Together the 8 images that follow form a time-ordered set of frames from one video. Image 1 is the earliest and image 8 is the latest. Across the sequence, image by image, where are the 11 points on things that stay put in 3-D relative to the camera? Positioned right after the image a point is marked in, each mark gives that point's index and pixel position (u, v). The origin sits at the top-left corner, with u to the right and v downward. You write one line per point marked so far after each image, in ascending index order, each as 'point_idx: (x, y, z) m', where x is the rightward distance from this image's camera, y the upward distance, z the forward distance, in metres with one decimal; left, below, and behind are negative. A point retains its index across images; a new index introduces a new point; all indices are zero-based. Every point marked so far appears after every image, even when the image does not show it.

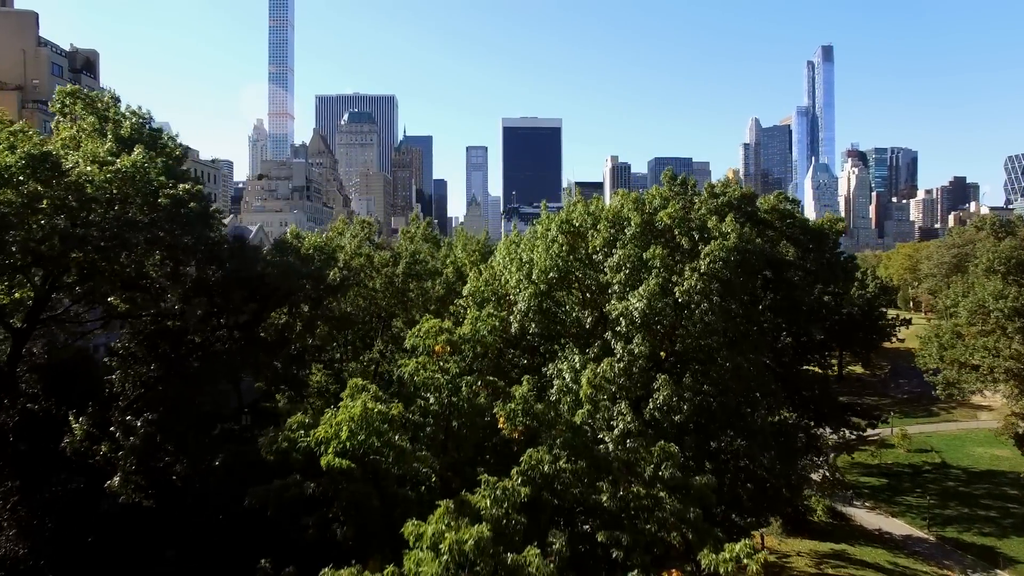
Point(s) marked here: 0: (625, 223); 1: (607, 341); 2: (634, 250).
0: (+2.8, +1.6, +16.3) m
1: (+2.2, -1.2, +14.9) m
2: (+2.8, +0.9, +15.3) m
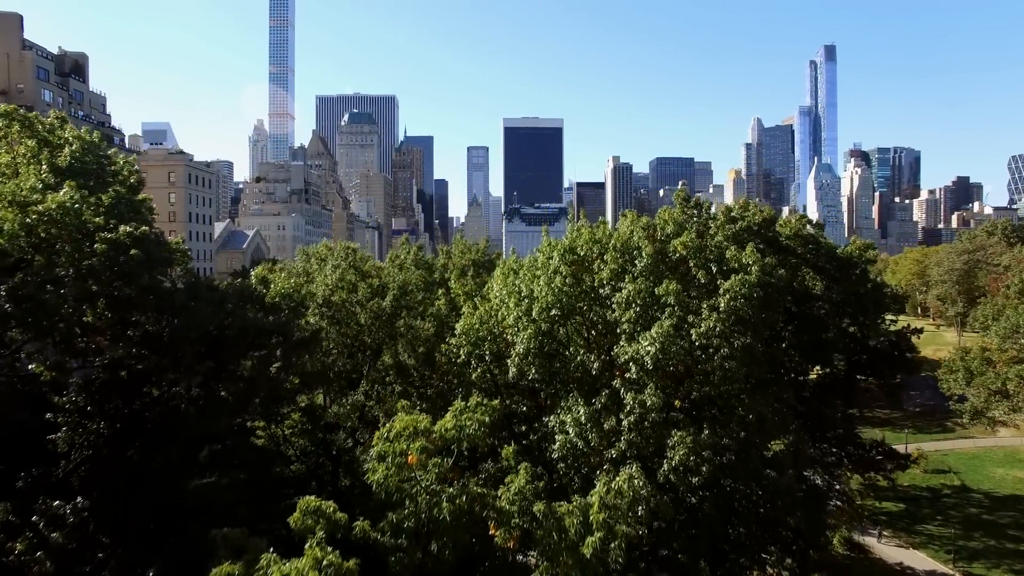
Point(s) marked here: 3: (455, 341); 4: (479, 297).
0: (+2.8, +0.8, +14.8) m
1: (+2.1, -2.1, +13.3) m
2: (+2.8, +0.1, +13.8) m
3: (-1.3, -1.2, +14.8) m
4: (-0.9, -0.2, +16.7) m
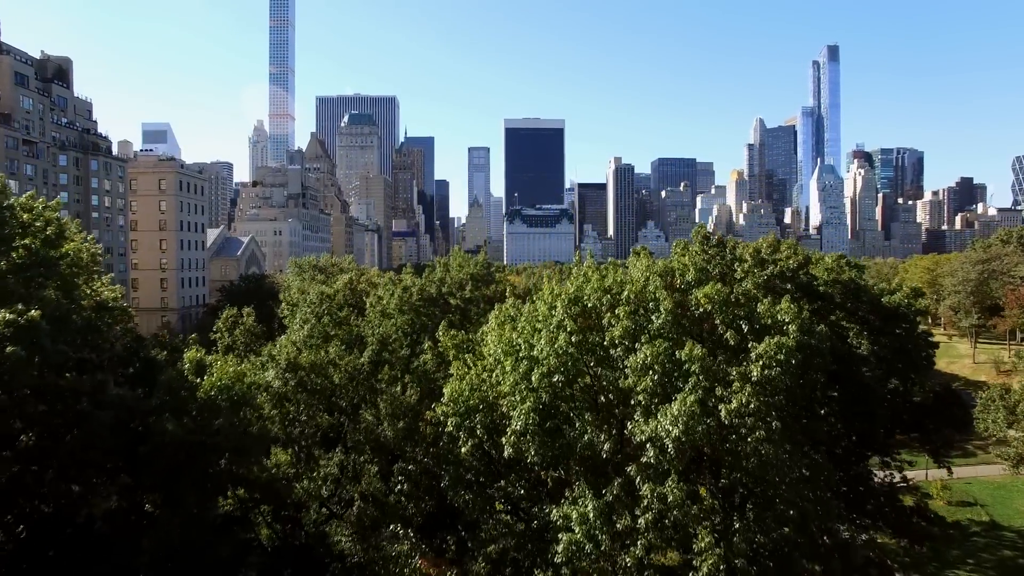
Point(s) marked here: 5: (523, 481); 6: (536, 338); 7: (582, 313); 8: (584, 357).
0: (+2.7, -0.4, +12.7) m
1: (+2.0, -3.2, +11.3) m
2: (+2.7, -1.1, +11.7) m
3: (-1.4, -2.3, +12.7) m
4: (-0.9, -1.4, +14.6) m
5: (+0.2, -3.6, +12.2) m
6: (+0.5, -1.0, +13.0) m
7: (+1.4, -0.5, +13.2) m
8: (+1.4, -1.3, +12.3) m
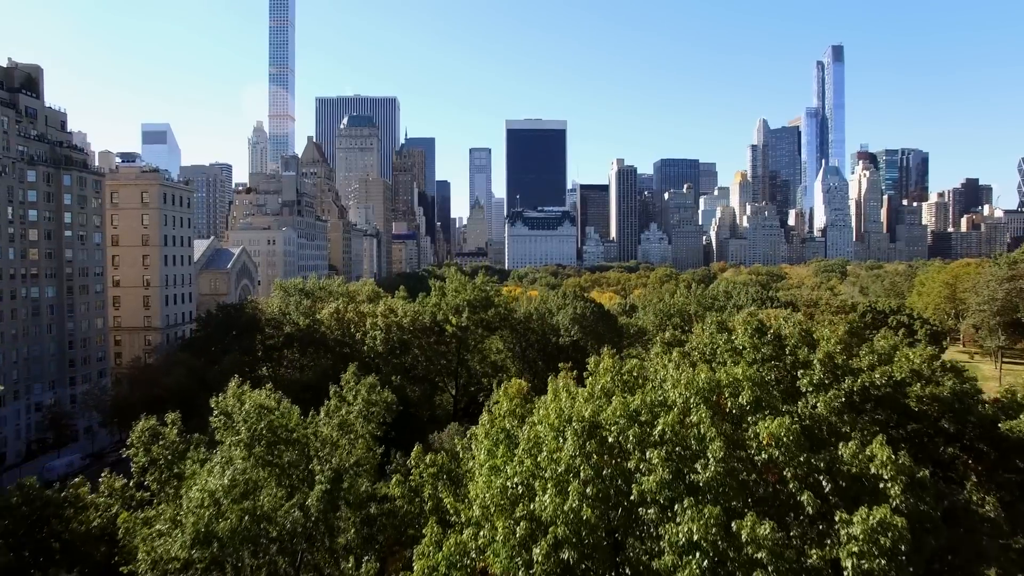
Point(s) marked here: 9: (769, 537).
0: (+2.6, -2.3, +9.3) m
1: (+1.9, -5.1, +7.9) m
2: (+2.6, -3.0, +8.4) m
3: (-1.5, -4.2, +9.4) m
4: (-1.0, -3.3, +11.2) m
5: (+0.1, -5.5, +8.8) m
6: (+0.4, -2.9, +9.6) m
7: (+1.3, -2.4, +9.8) m
8: (+1.3, -3.2, +9.0) m
9: (+3.3, -3.3, +8.3) m
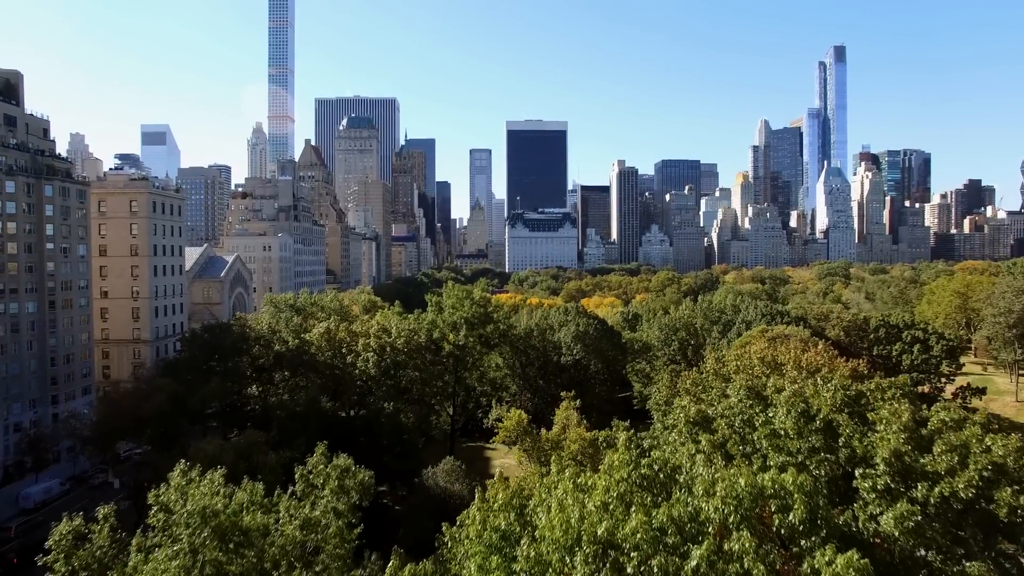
0: (+2.5, -3.4, +7.4) m
1: (+1.9, -6.2, +5.9) m
2: (+2.6, -4.1, +6.4) m
3: (-1.5, -5.3, +7.4) m
4: (-1.1, -4.4, +9.3) m
5: (0.0, -6.6, +6.9) m
6: (+0.3, -4.0, +7.6) m
7: (+1.3, -3.5, +7.8) m
8: (+1.2, -4.3, +7.0) m
9: (+3.3, -4.4, +6.3) m
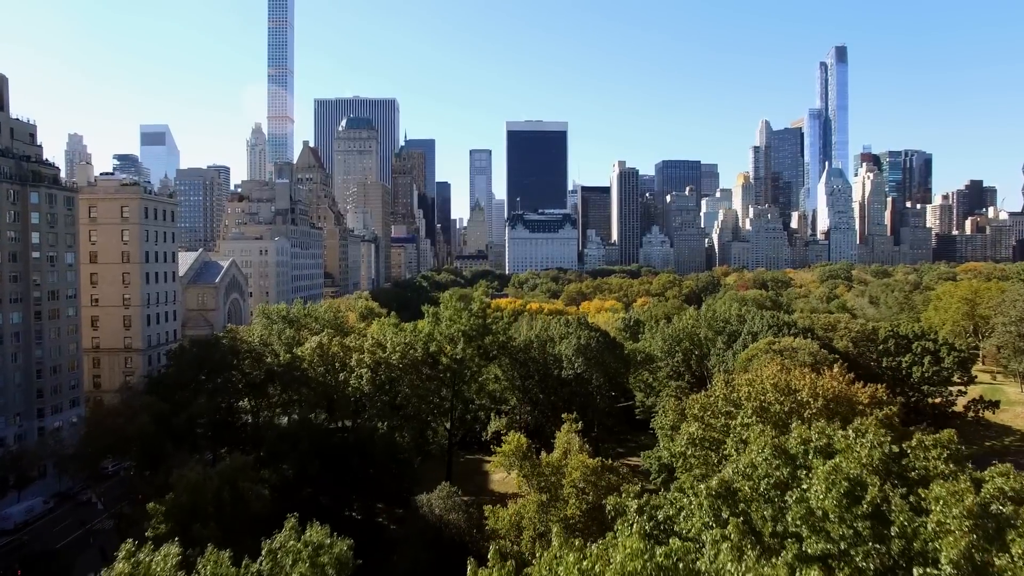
0: (+2.5, -4.1, +6.0) m
1: (+1.8, -7.0, +4.5) m
2: (+2.5, -4.9, +5.0) m
3: (-1.6, -6.1, +6.0) m
4: (-1.1, -5.1, +7.9) m
5: (0.0, -7.3, +5.5) m
6: (+0.3, -4.8, +6.2) m
7: (+1.2, -4.3, +6.4) m
8: (+1.2, -5.1, +5.6) m
9: (+3.2, -5.1, +4.9) m
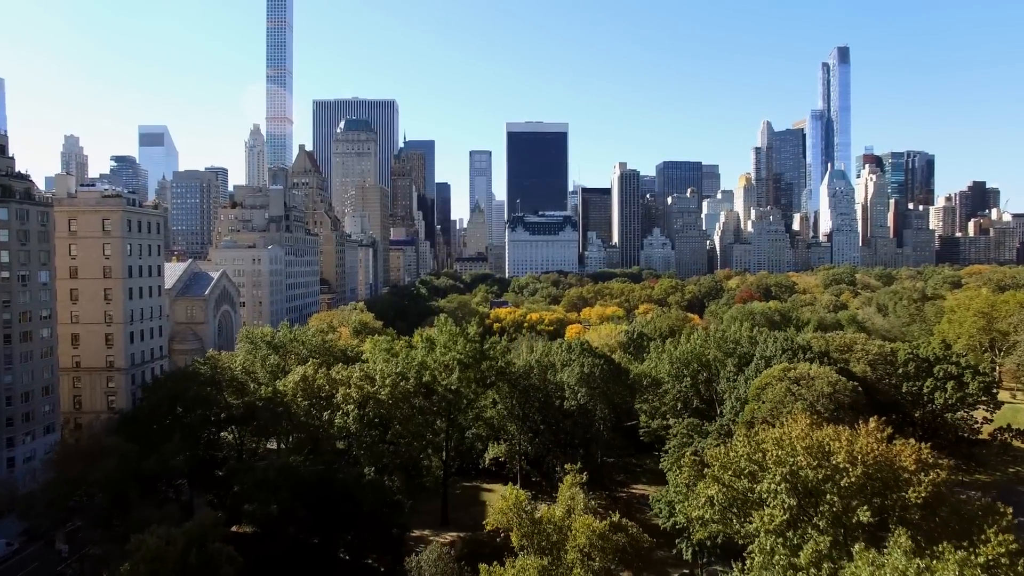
0: (+2.4, -5.7, +3.3) m
1: (+1.7, -8.5, +1.8) m
2: (+2.4, -6.4, +2.3) m
3: (-1.7, -7.6, +3.3) m
4: (-1.2, -6.7, +5.2) m
5: (-0.1, -8.8, +2.8) m
6: (+0.2, -6.3, +3.5) m
7: (+1.1, -5.8, +3.7) m
8: (+1.1, -6.6, +2.9) m
9: (+3.1, -6.6, +2.2) m
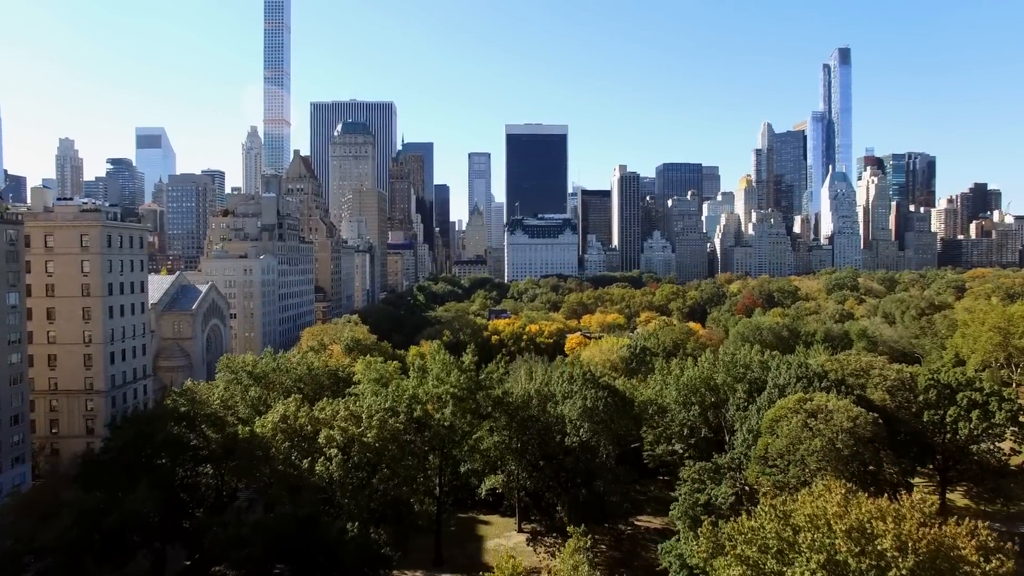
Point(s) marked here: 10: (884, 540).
0: (+2.3, -7.2, +0.6) m
1: (+1.6, -10.0, -0.9) m
2: (+2.3, -7.9, -0.4) m
3: (-1.8, -9.2, +0.6) m
4: (-1.3, -8.2, +2.5) m
5: (-0.2, -10.4, +0.1) m
6: (+0.1, -7.9, +0.8) m
7: (+1.0, -7.4, +1.0) m
8: (+1.0, -8.2, +0.2) m
9: (+3.0, -8.2, -0.5) m
10: (+10.1, -6.8, +17.8) m
